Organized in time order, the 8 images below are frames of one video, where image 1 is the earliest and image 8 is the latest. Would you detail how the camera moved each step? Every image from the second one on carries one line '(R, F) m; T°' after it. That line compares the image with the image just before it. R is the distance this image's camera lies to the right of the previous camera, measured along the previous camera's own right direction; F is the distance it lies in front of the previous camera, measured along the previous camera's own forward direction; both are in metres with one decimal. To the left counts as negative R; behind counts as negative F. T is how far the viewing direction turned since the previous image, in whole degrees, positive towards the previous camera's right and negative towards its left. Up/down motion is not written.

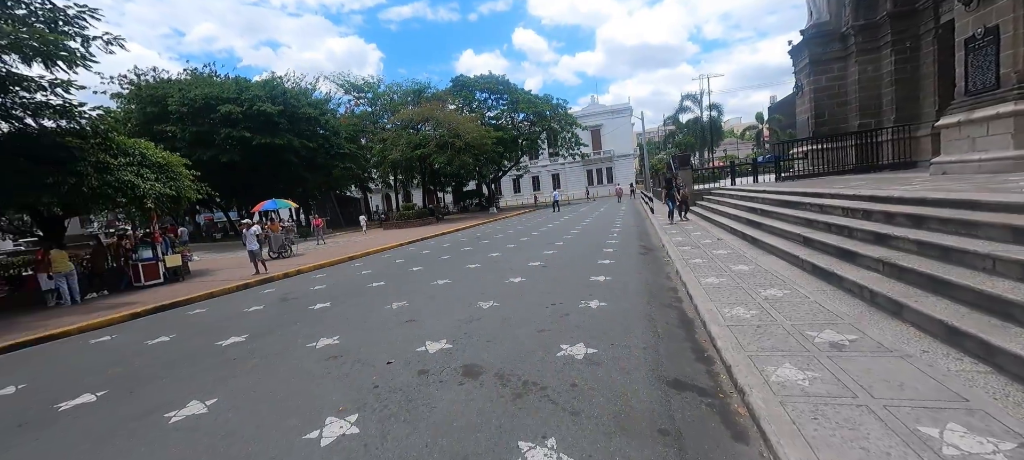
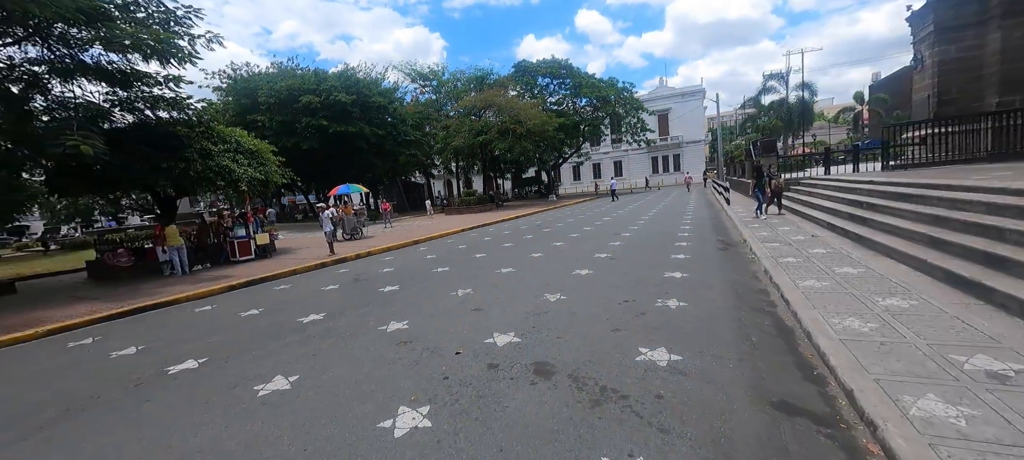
(-0.2, +0.3) m; -8°
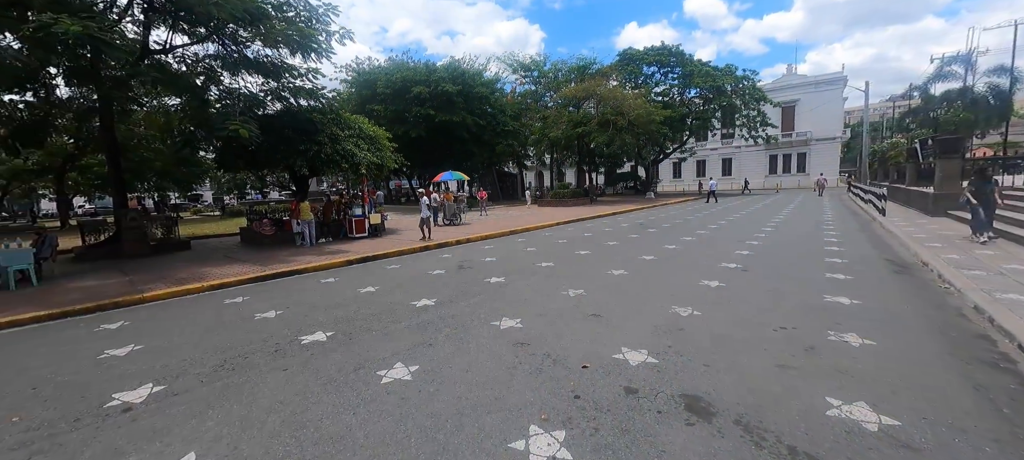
(-0.6, +0.4) m; -13°
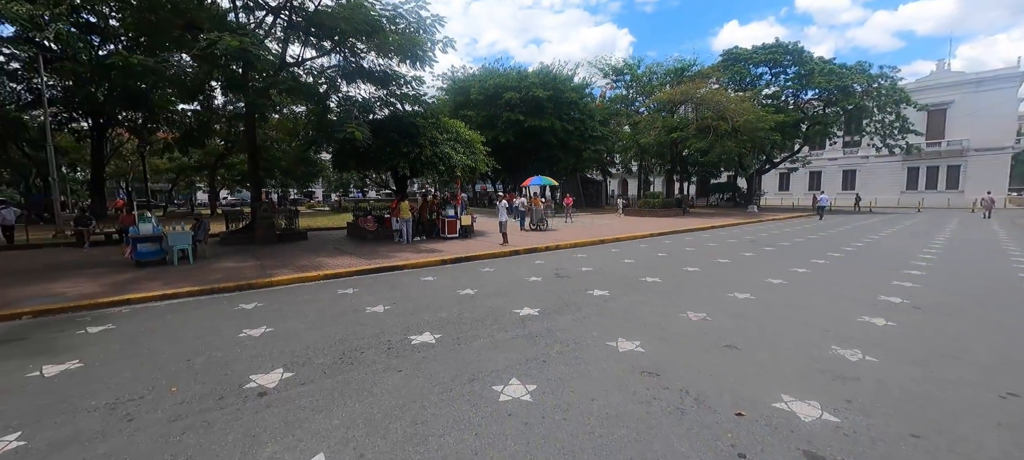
(-0.5, +0.3) m; -11°
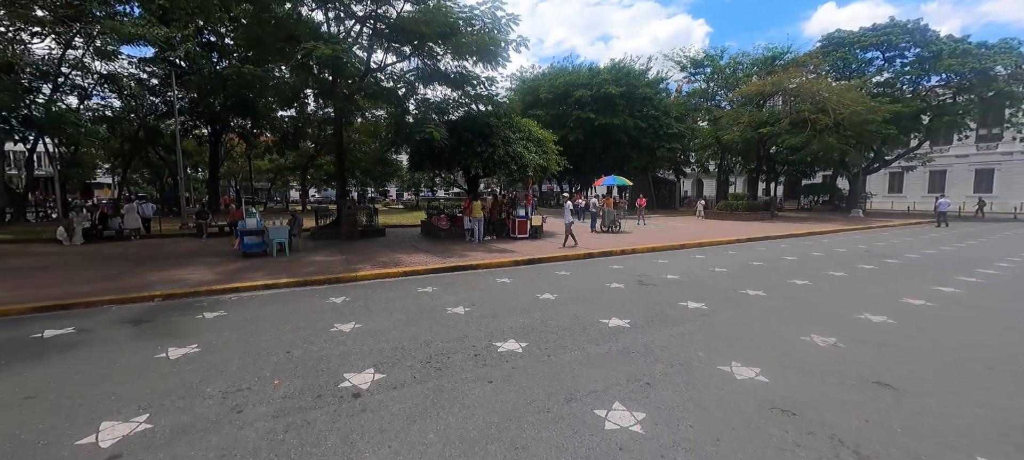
(-0.3, +0.3) m; -9°
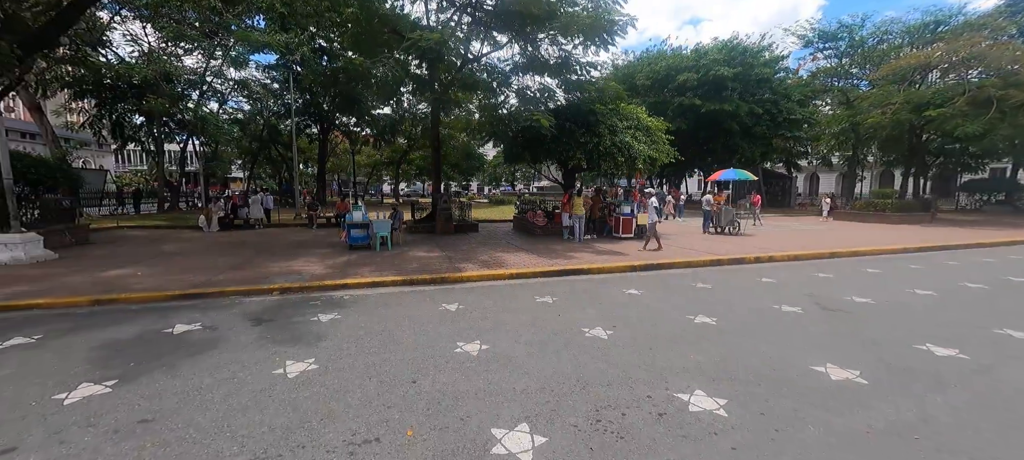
(-0.9, +0.9) m; -11°
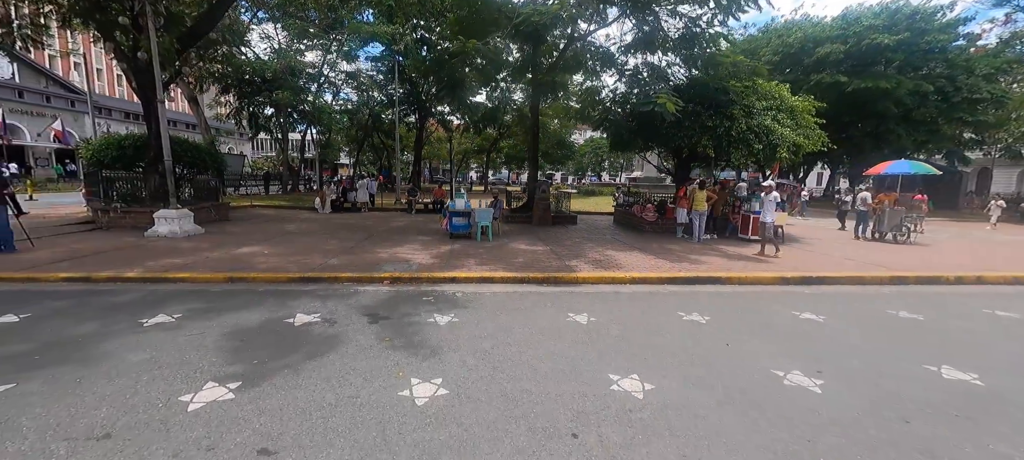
(-0.7, +0.8) m; -12°
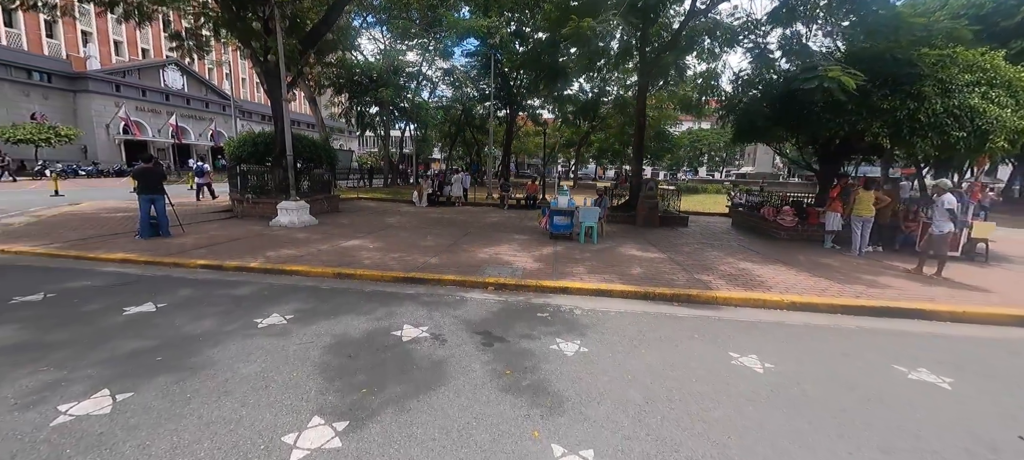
(-0.6, +0.7) m; -12°
